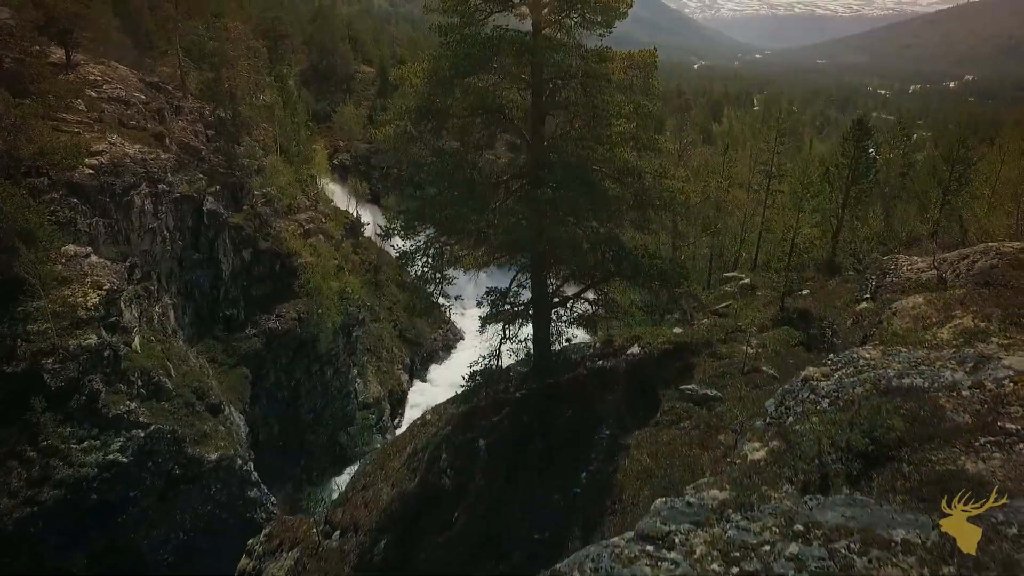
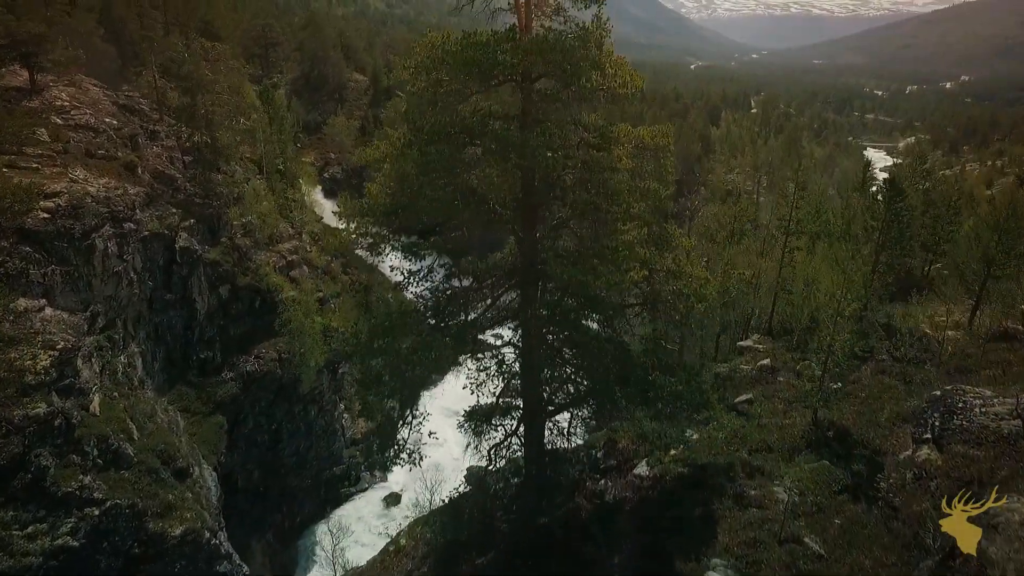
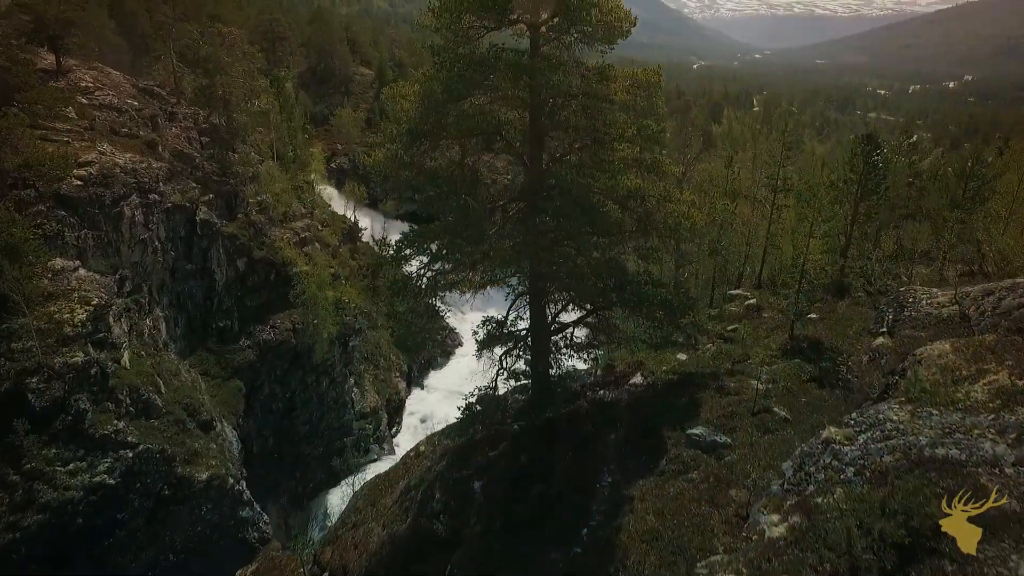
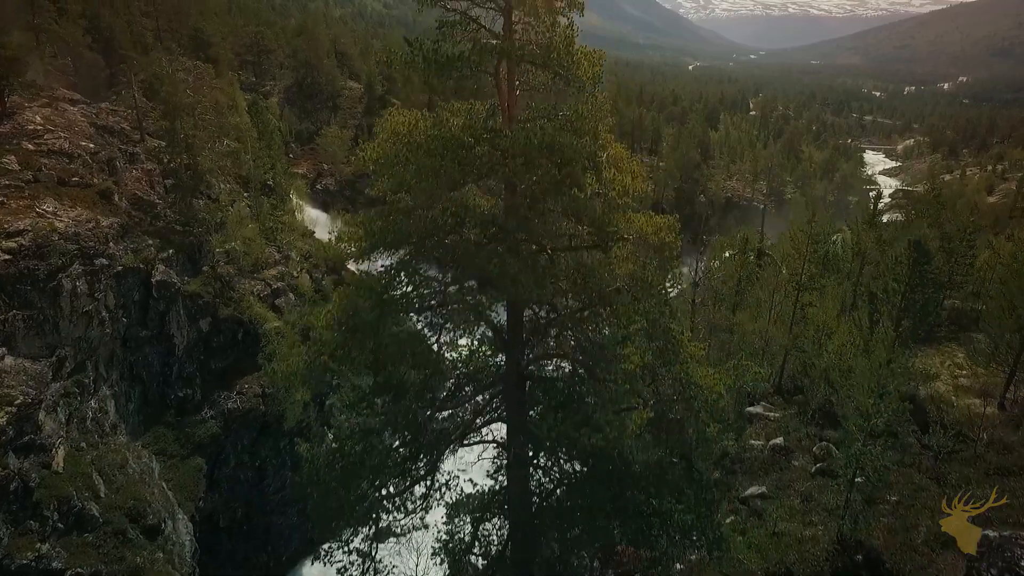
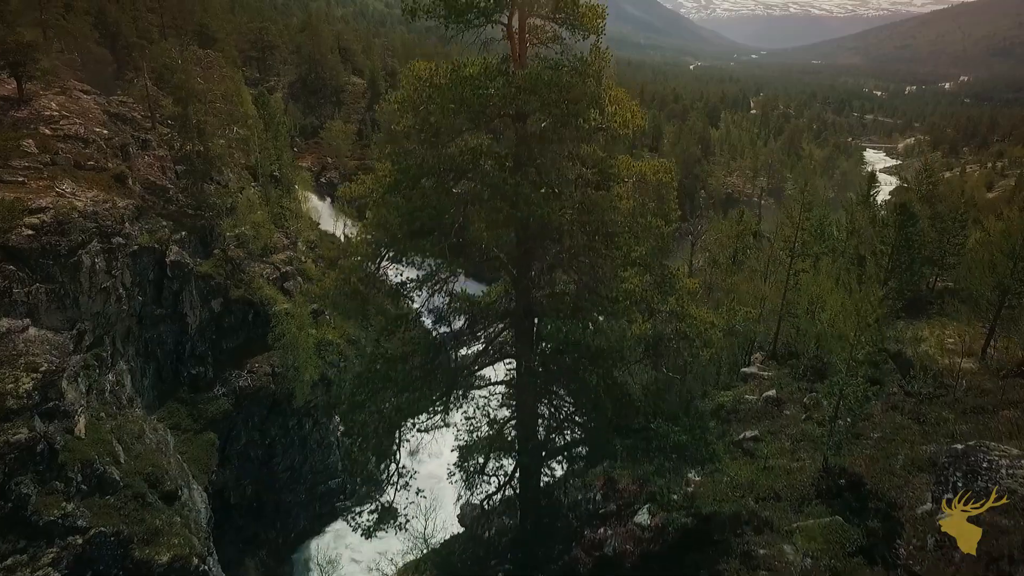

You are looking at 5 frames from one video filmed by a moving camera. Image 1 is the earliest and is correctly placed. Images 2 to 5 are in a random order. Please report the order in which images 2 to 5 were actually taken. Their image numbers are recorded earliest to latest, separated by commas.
3, 2, 5, 4
